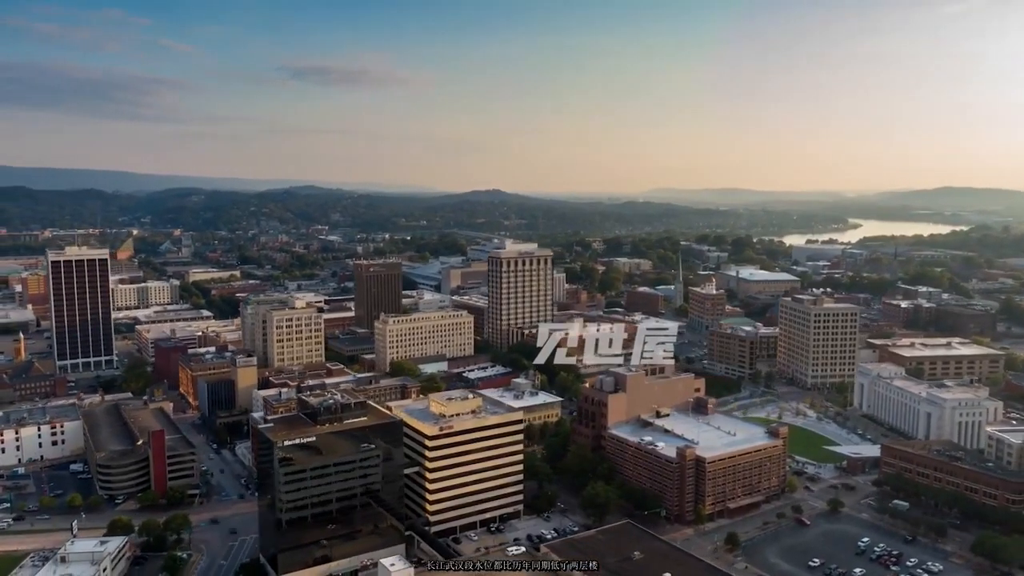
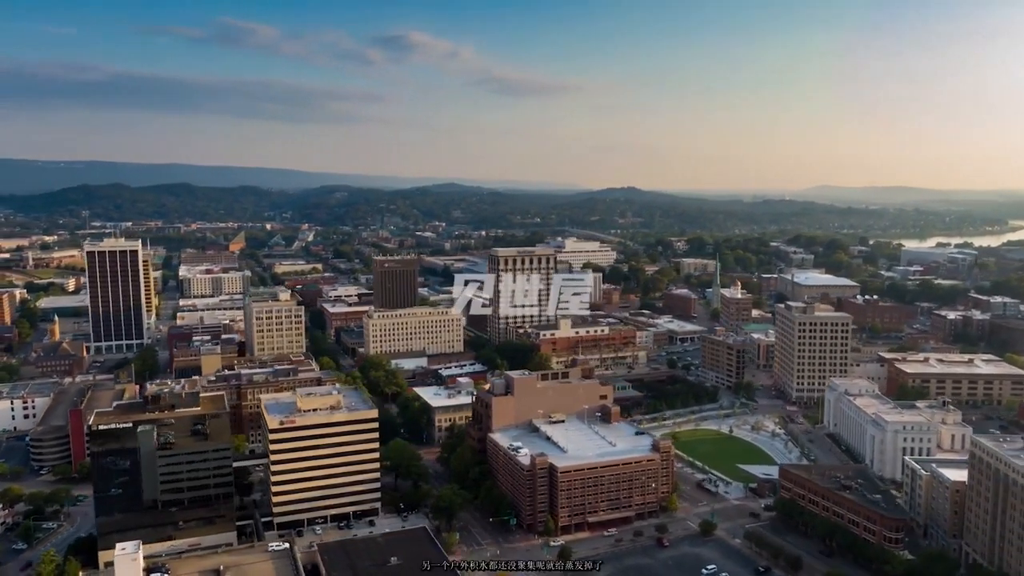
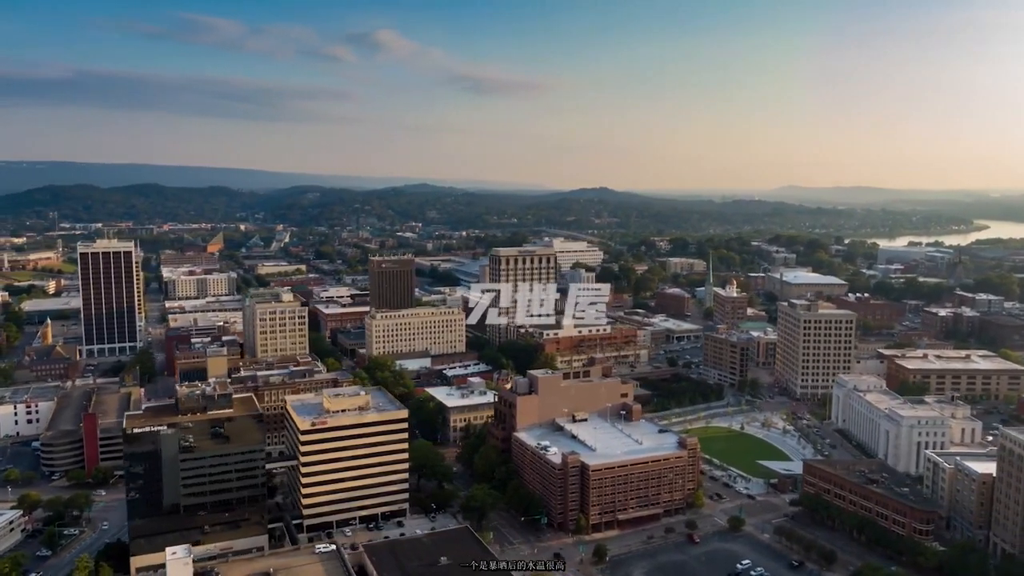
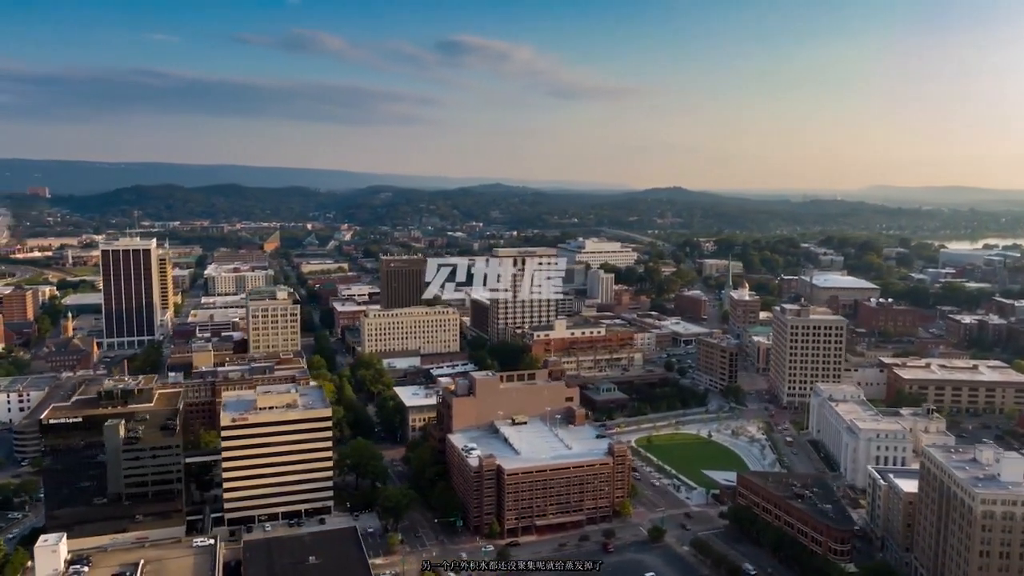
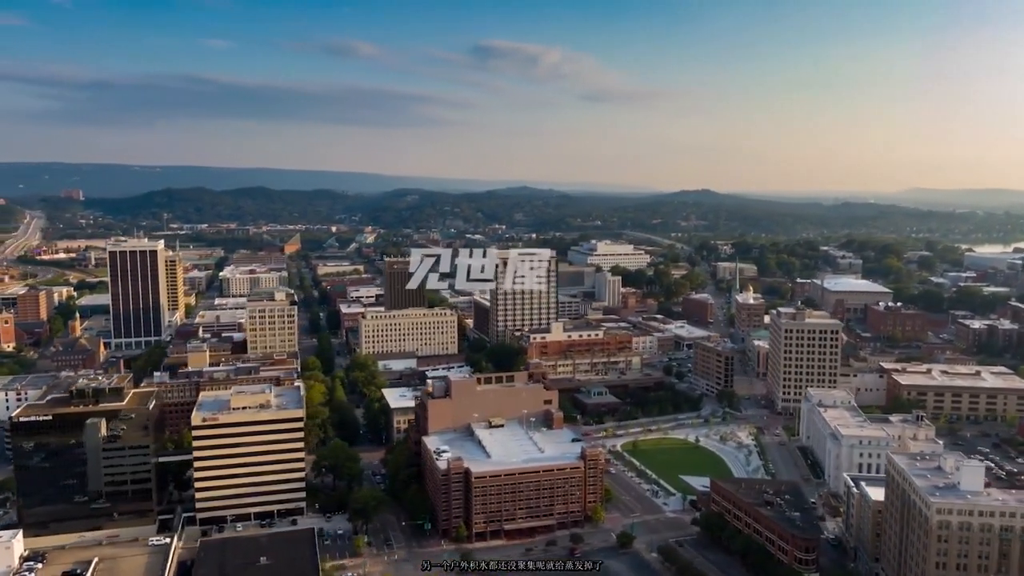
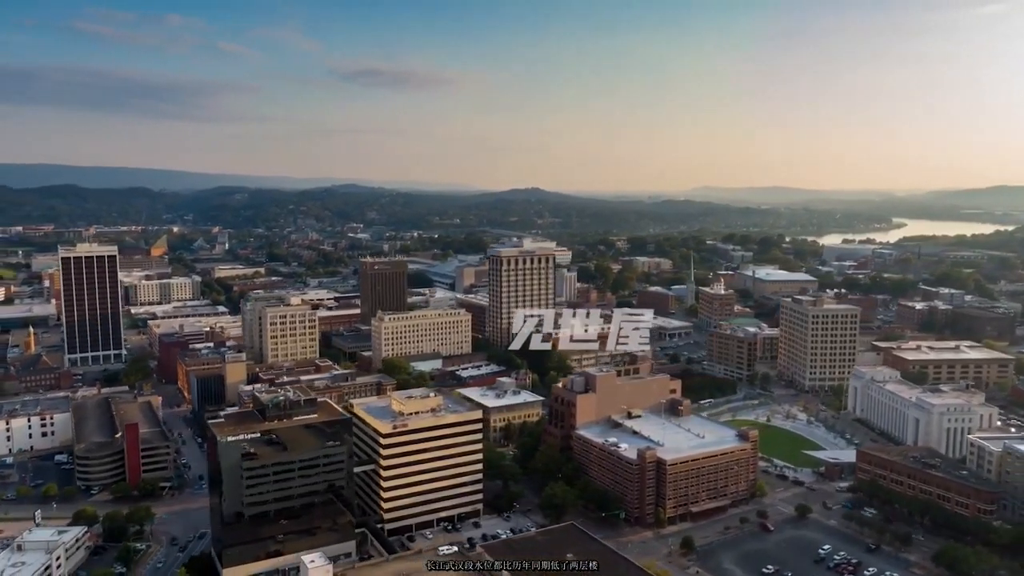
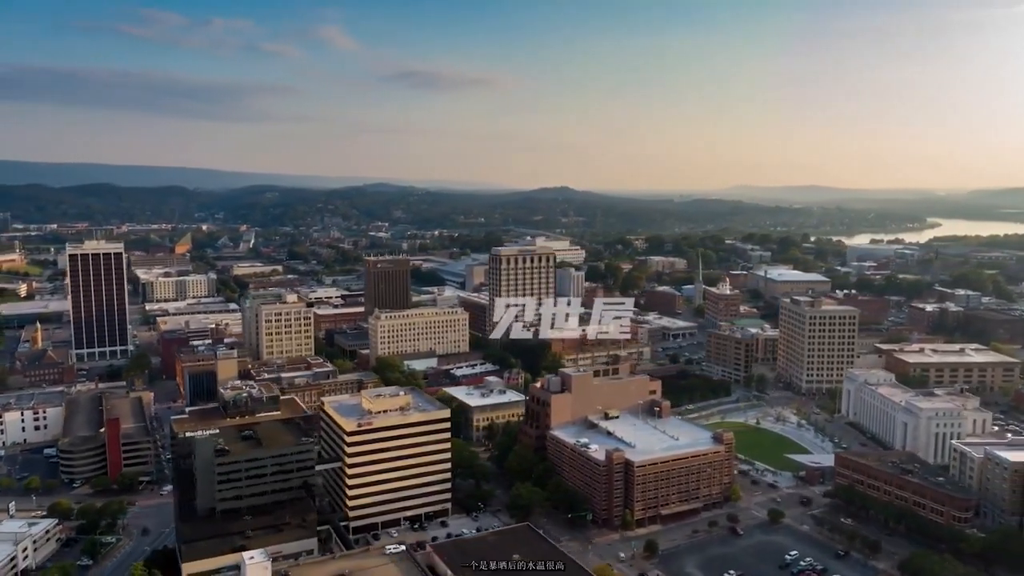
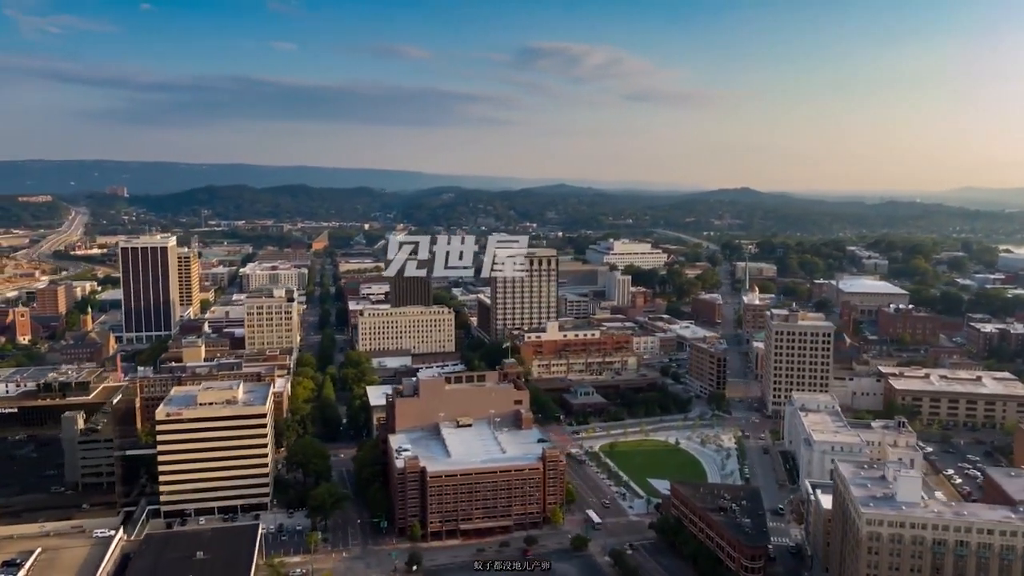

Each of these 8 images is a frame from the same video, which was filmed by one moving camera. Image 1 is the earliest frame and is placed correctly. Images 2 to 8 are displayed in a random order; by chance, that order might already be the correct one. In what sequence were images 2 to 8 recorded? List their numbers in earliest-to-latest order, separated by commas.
6, 7, 3, 2, 4, 5, 8
